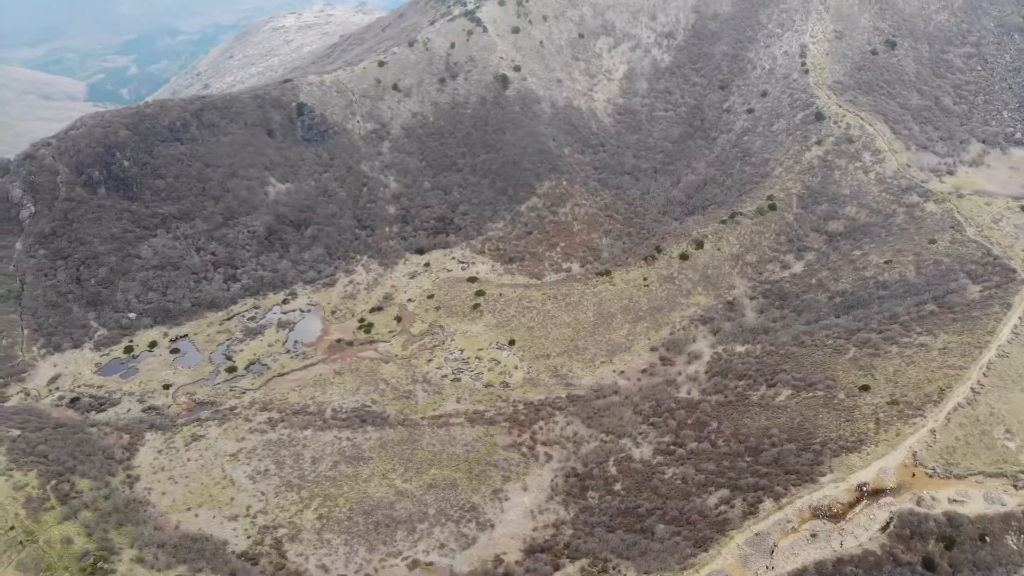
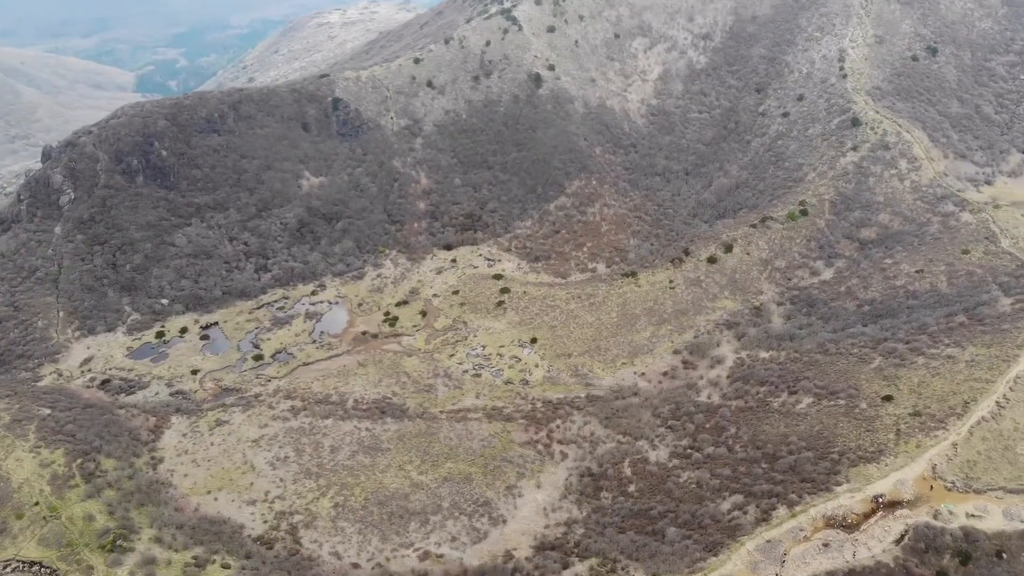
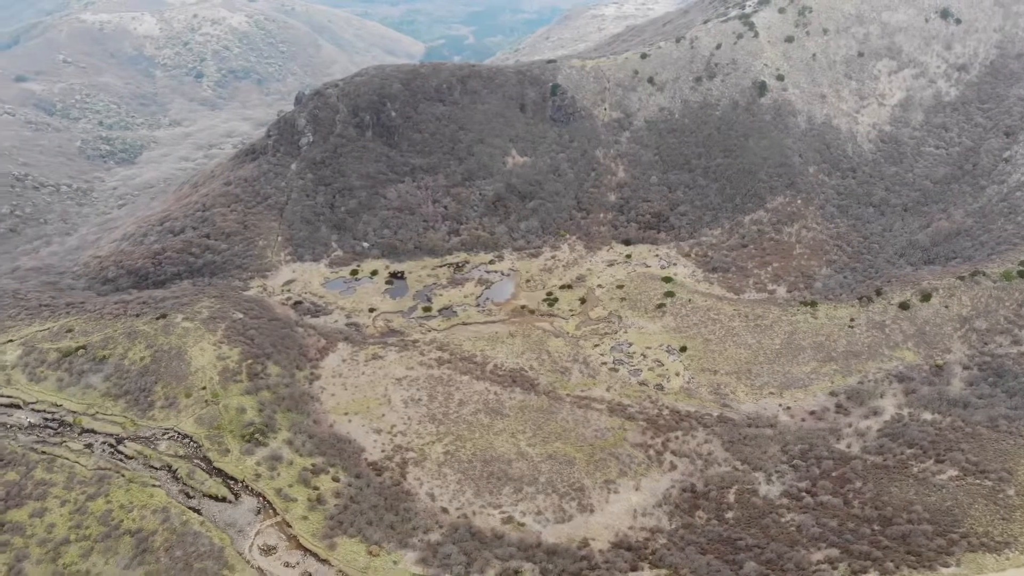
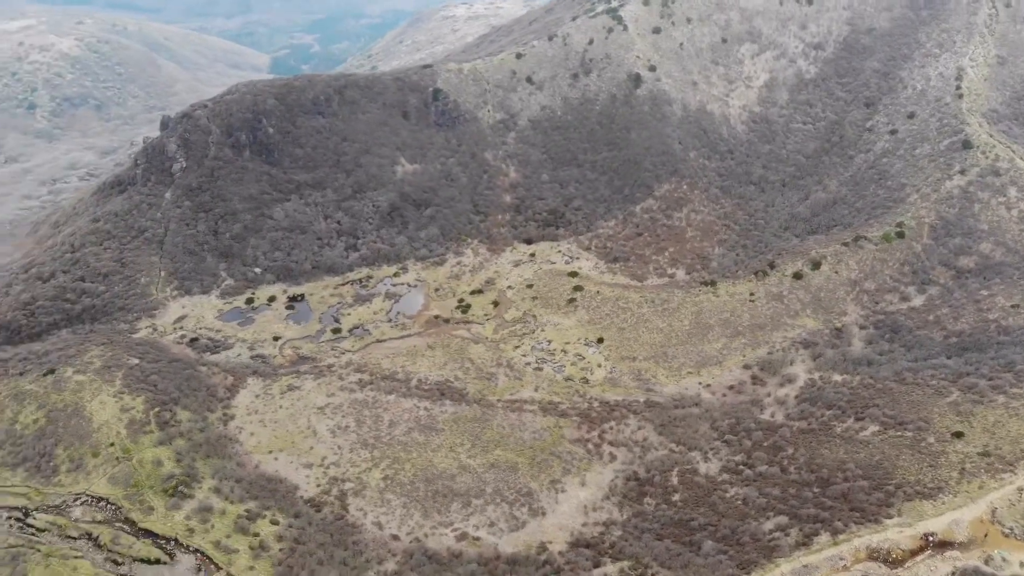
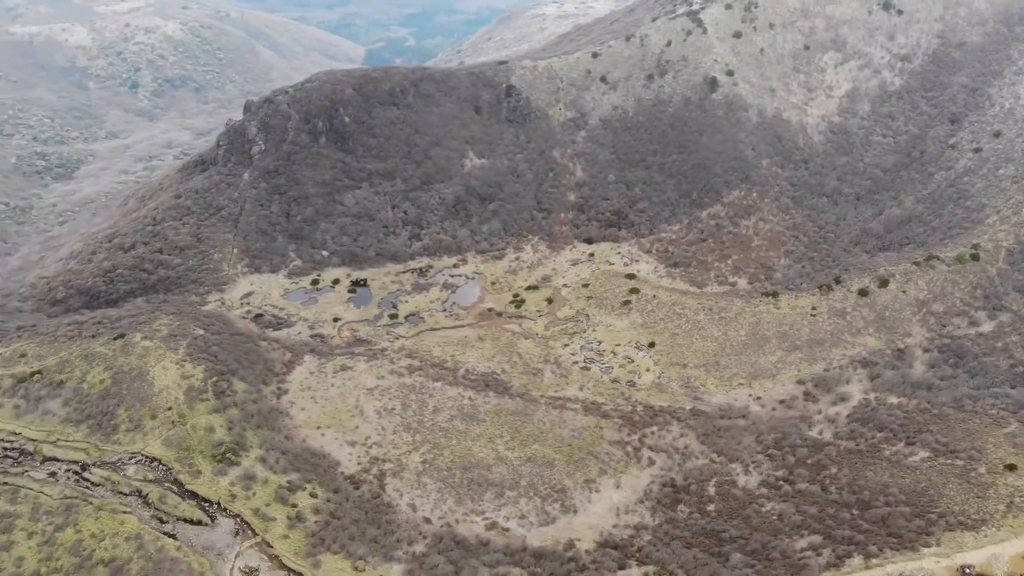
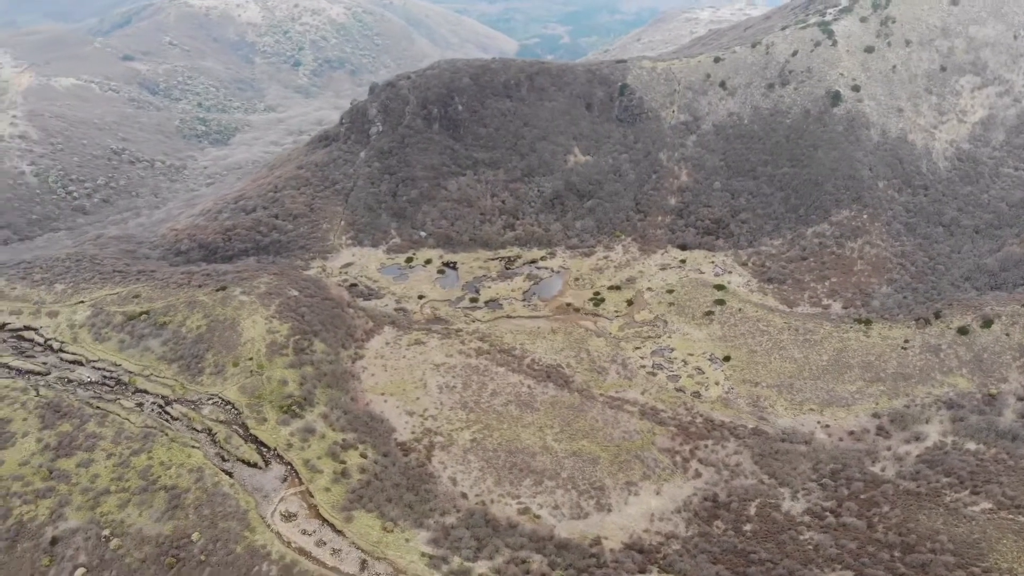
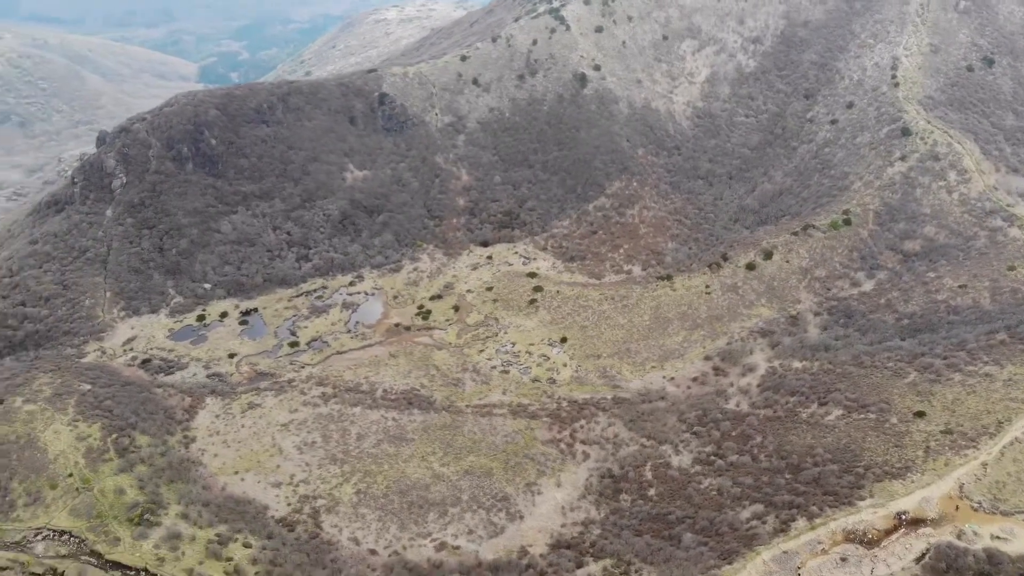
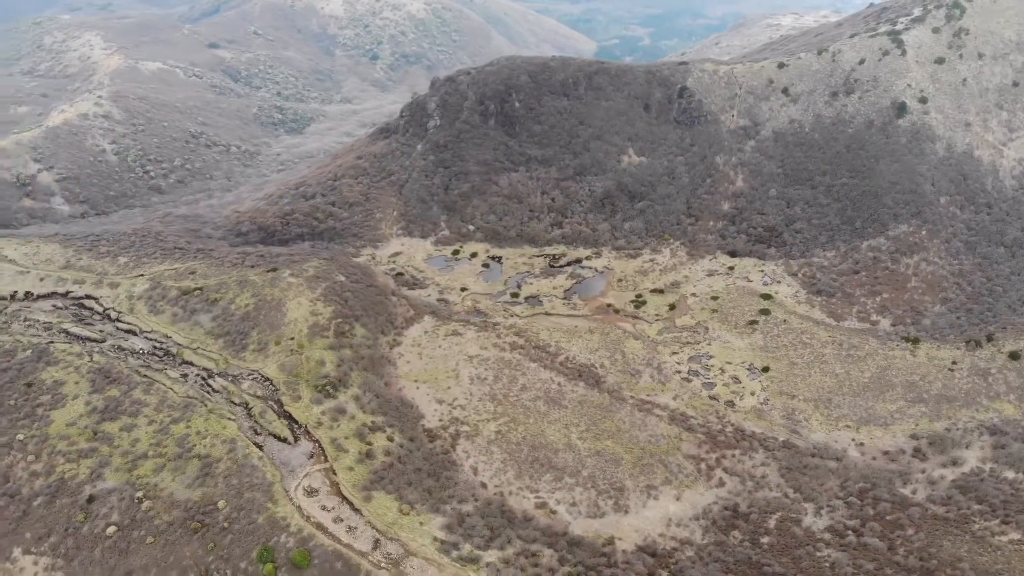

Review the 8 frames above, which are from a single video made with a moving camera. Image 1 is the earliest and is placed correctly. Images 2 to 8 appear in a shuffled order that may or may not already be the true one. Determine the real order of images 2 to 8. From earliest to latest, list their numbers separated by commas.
2, 7, 4, 5, 3, 6, 8
